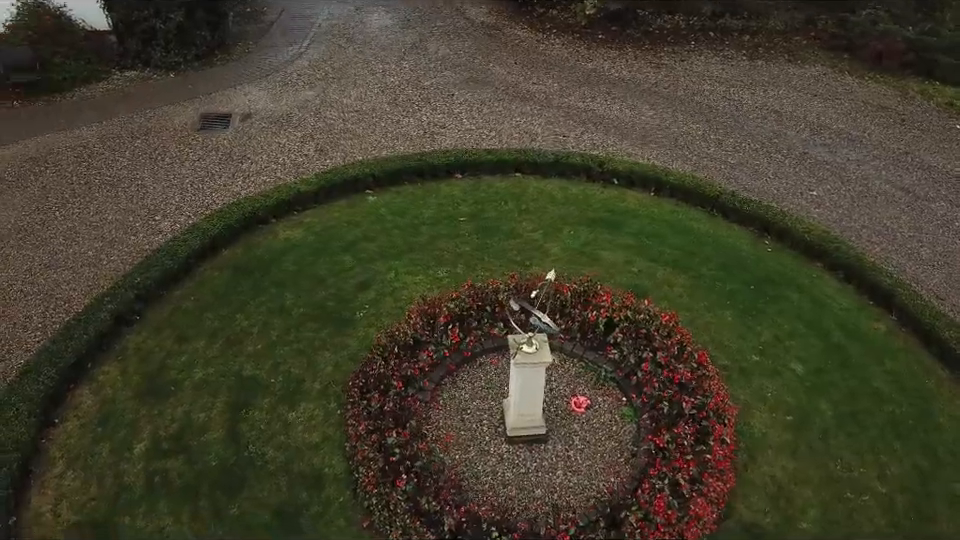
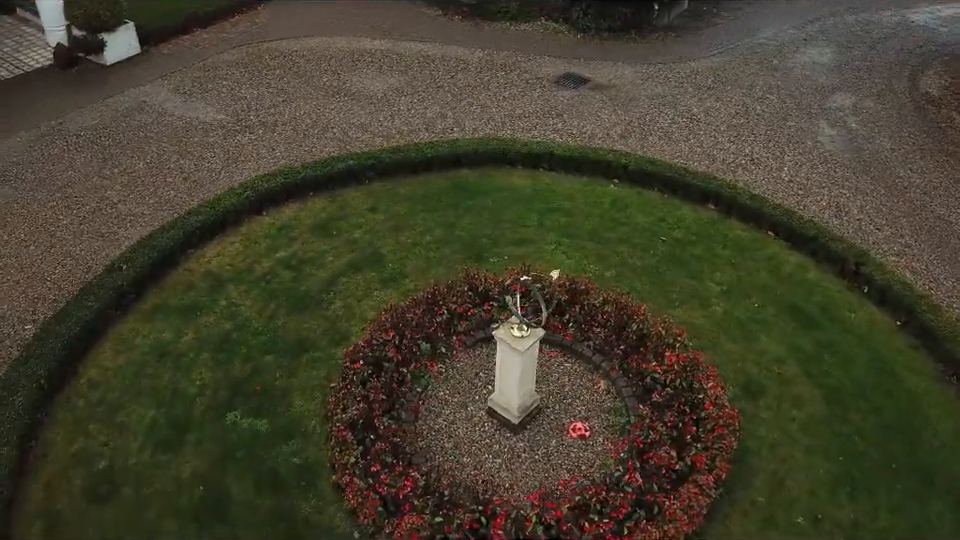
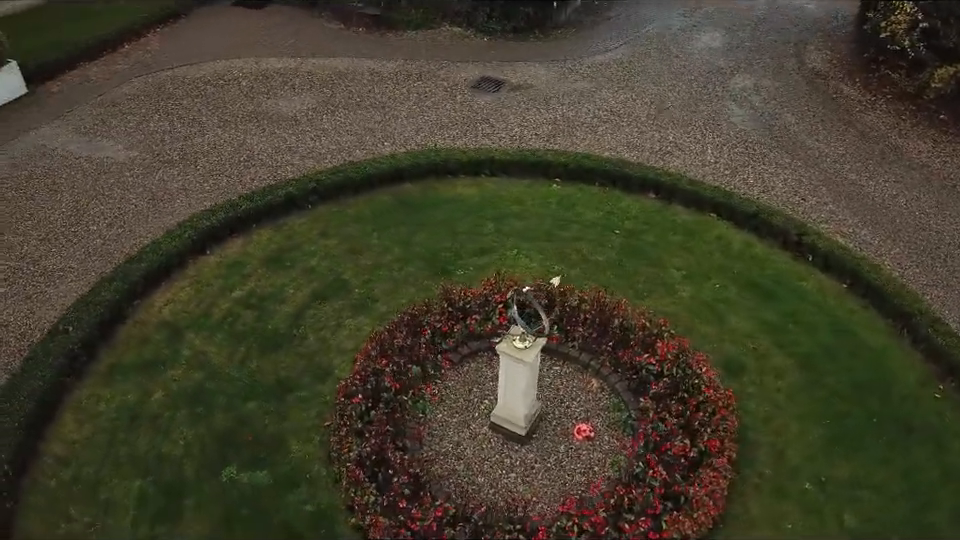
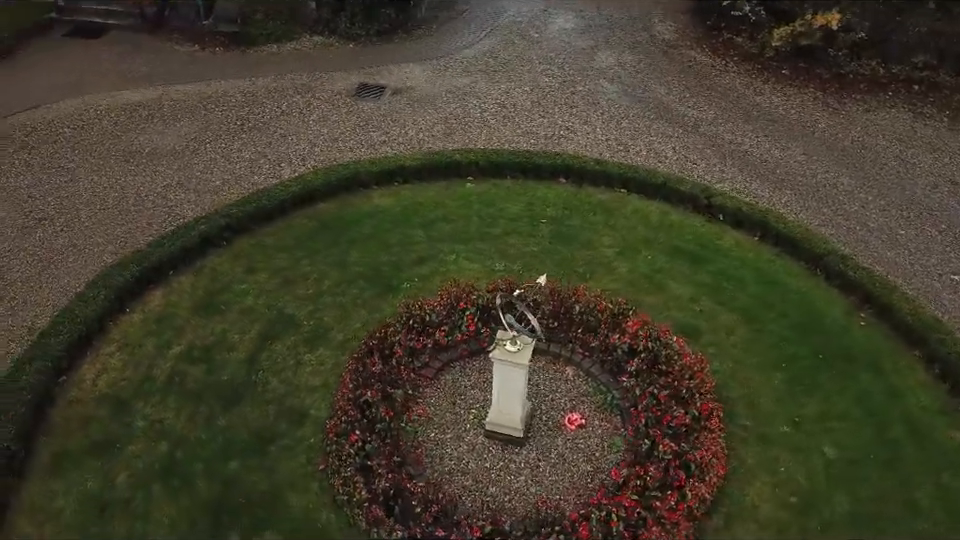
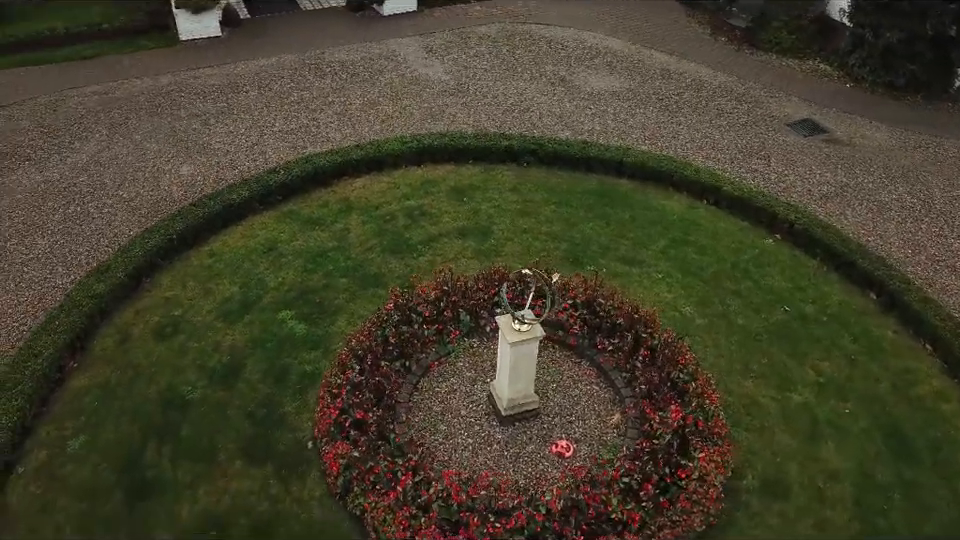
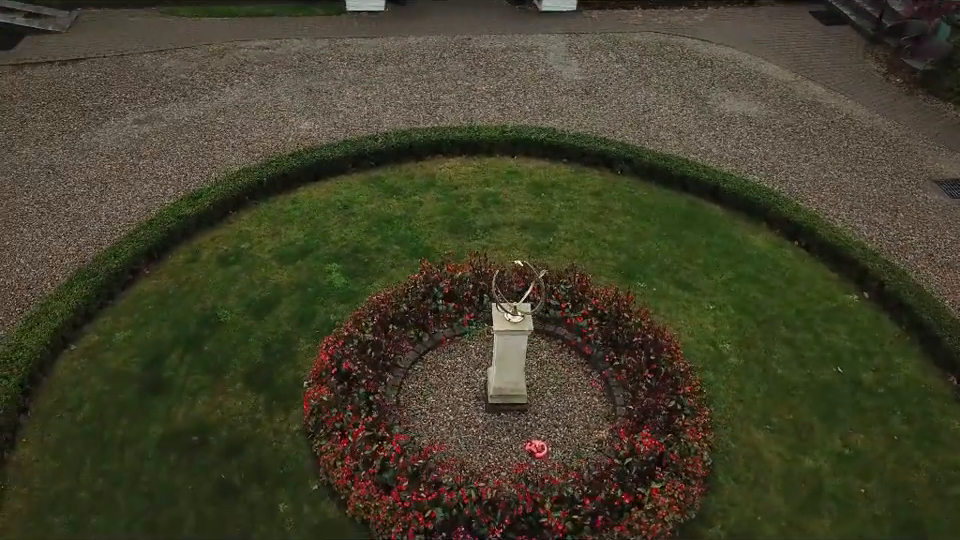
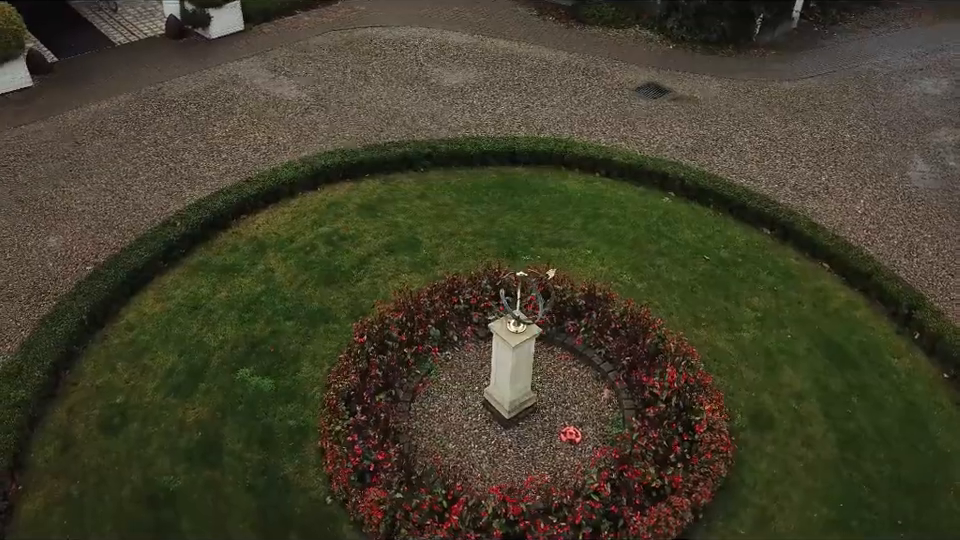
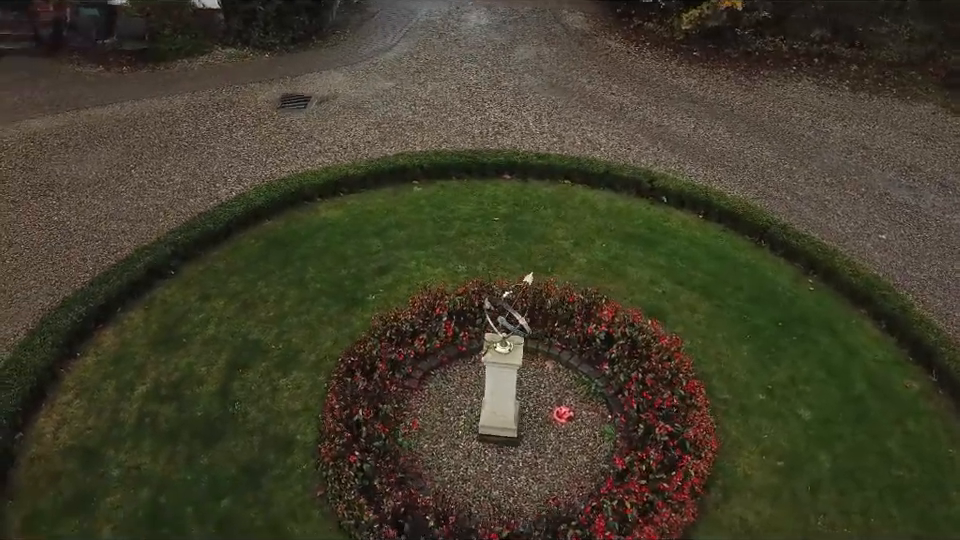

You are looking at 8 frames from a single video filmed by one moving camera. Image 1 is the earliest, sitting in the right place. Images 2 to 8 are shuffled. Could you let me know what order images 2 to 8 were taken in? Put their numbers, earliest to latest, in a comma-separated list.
8, 4, 3, 2, 7, 5, 6
